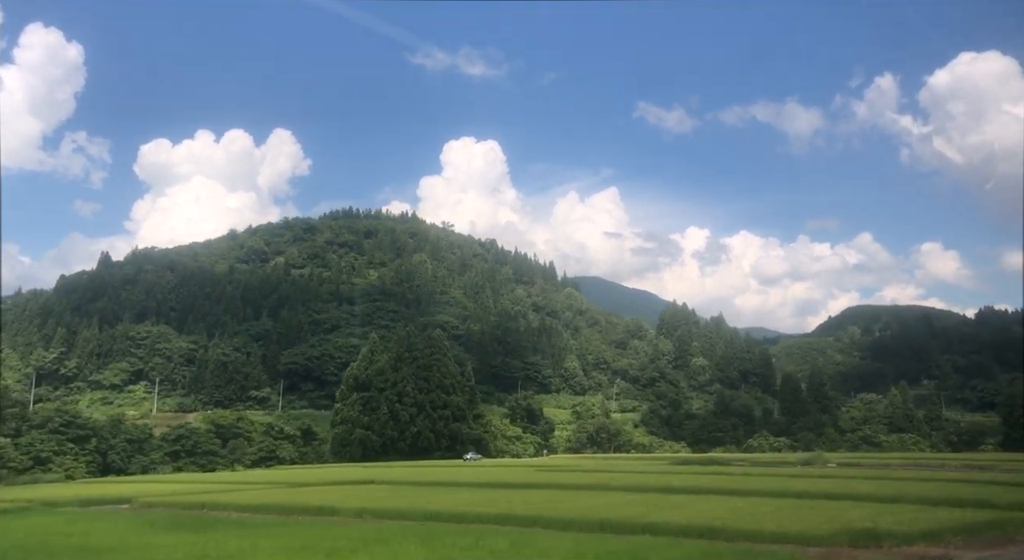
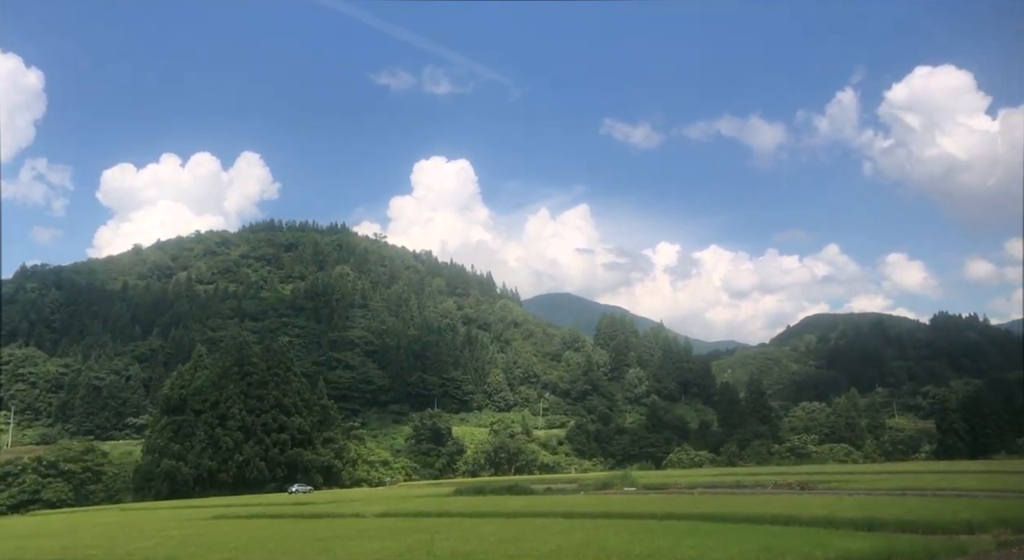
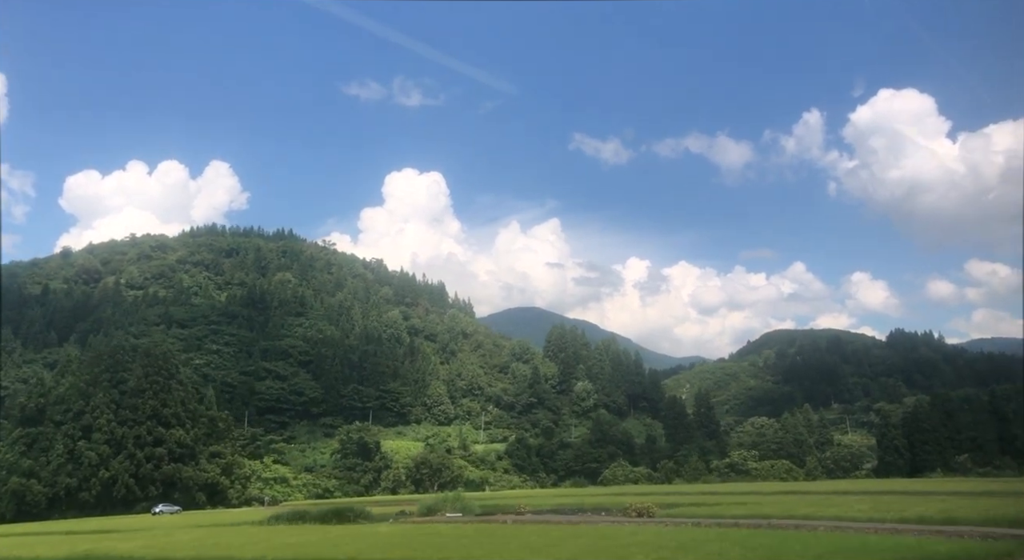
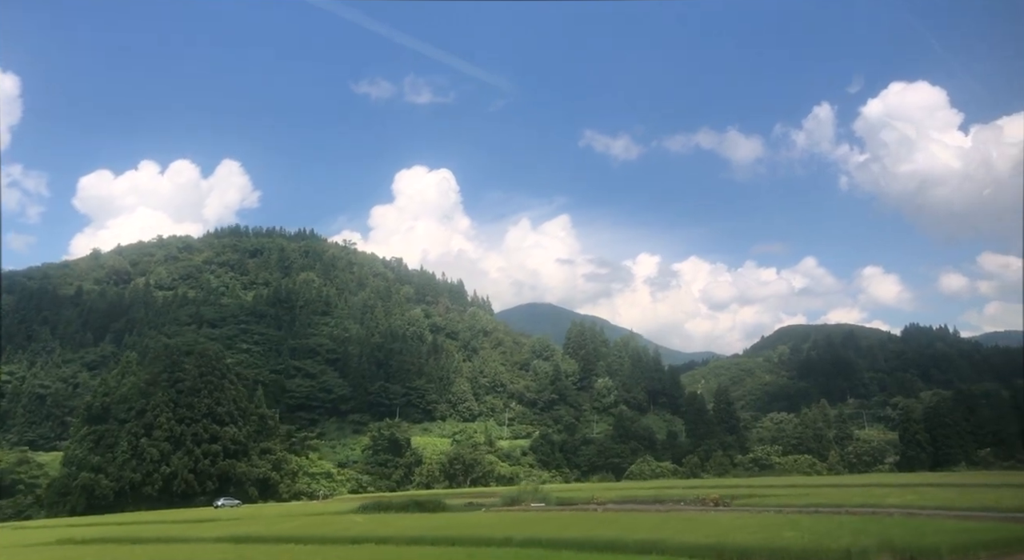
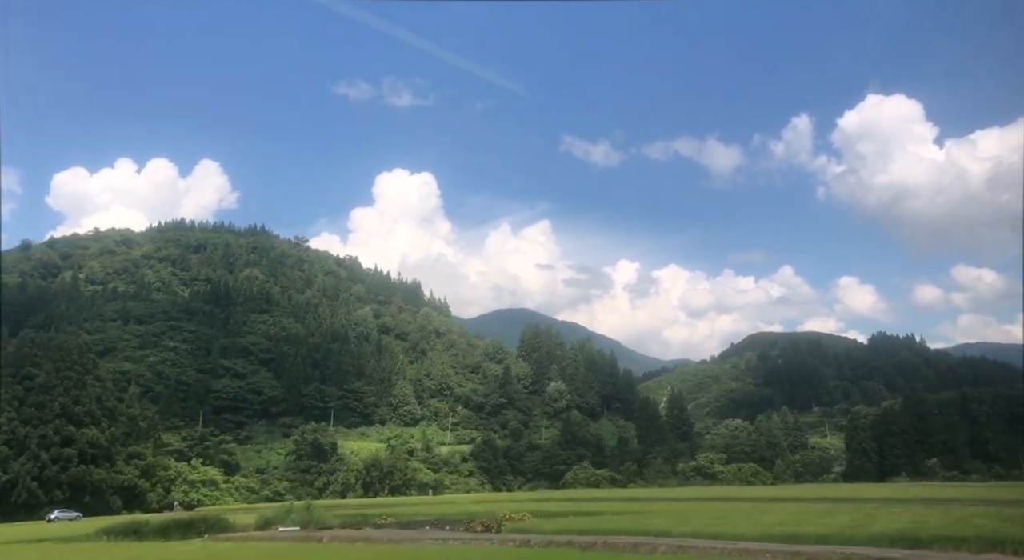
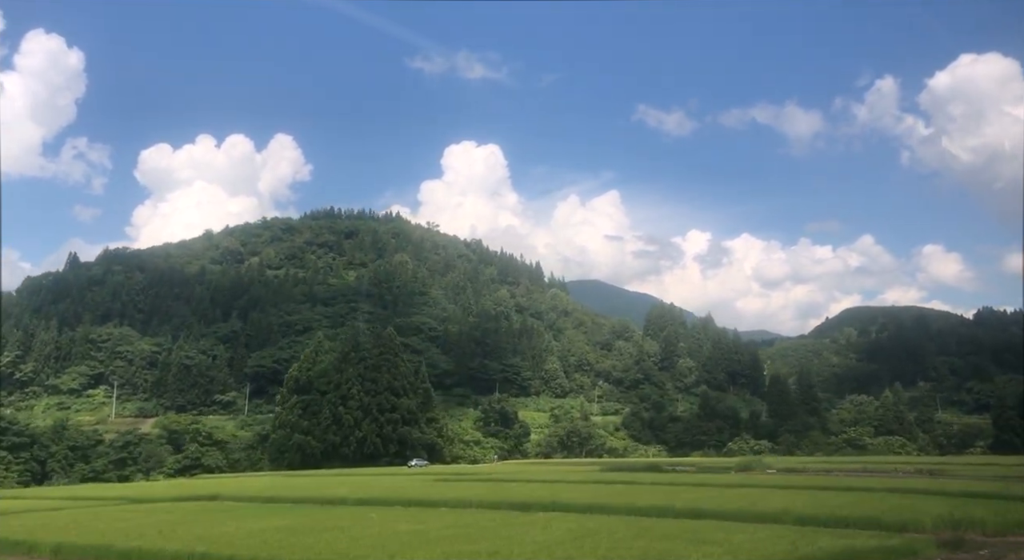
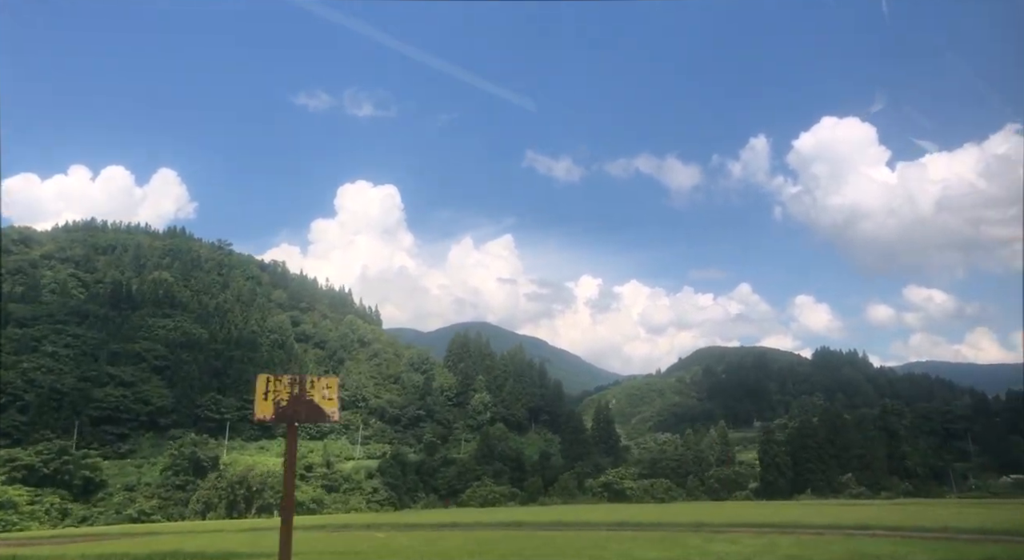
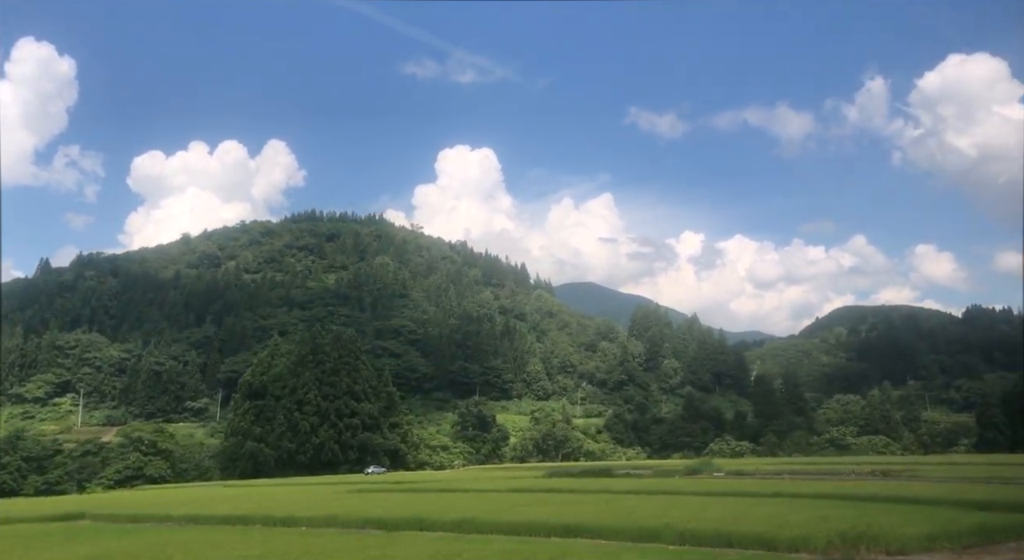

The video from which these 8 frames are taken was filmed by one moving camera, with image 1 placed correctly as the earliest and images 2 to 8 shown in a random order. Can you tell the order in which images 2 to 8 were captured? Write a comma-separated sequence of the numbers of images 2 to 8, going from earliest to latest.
6, 8, 2, 4, 3, 5, 7
